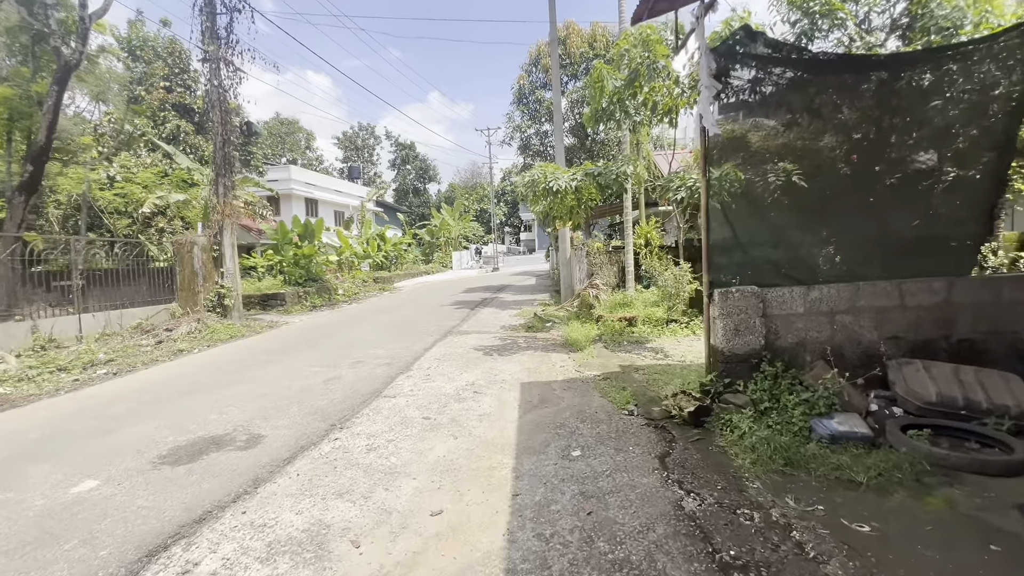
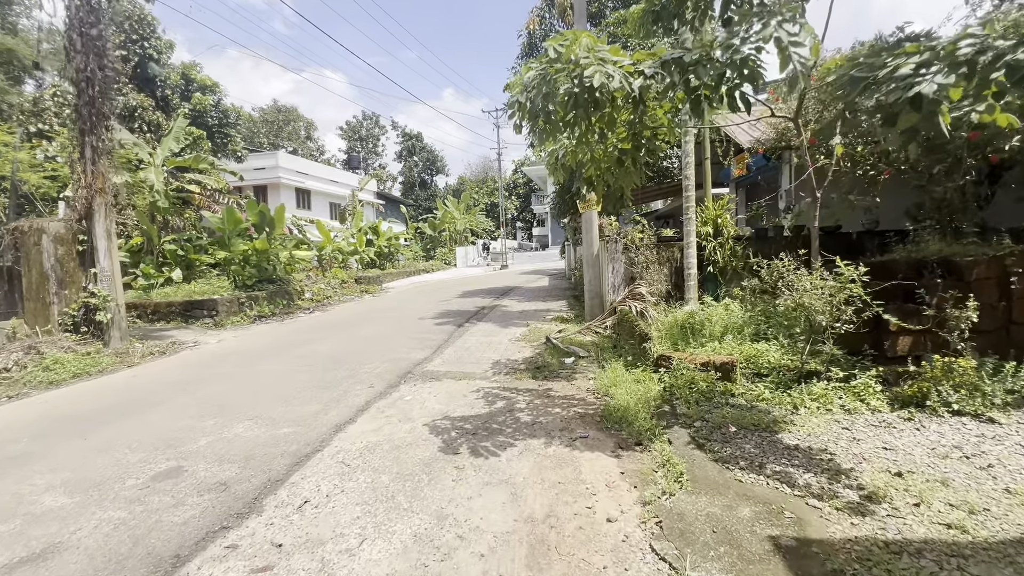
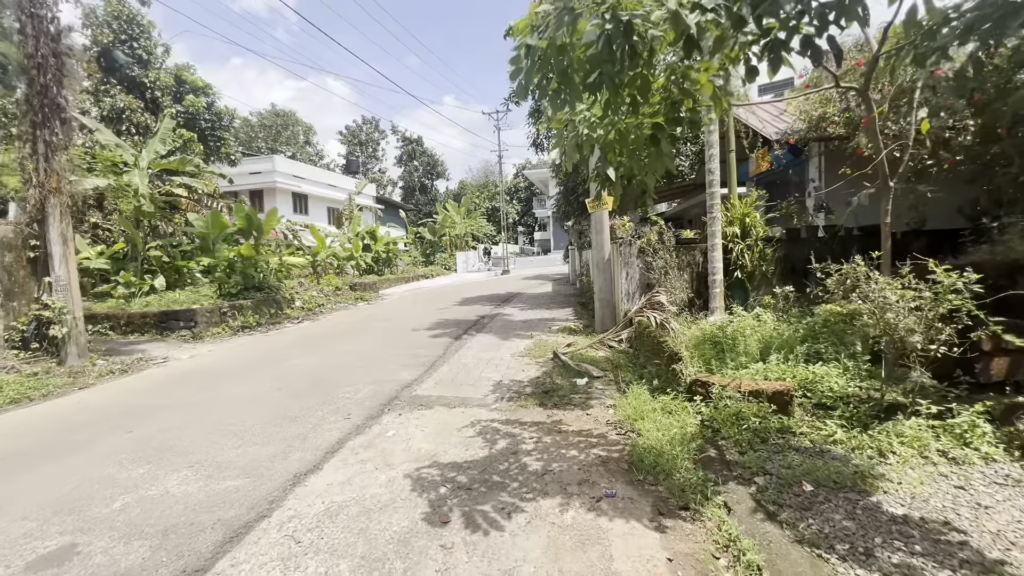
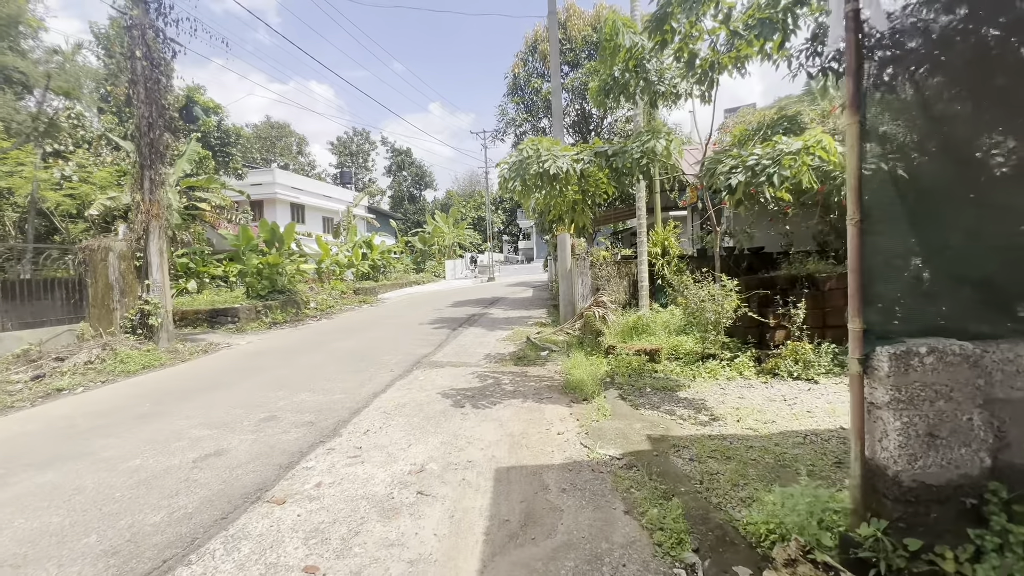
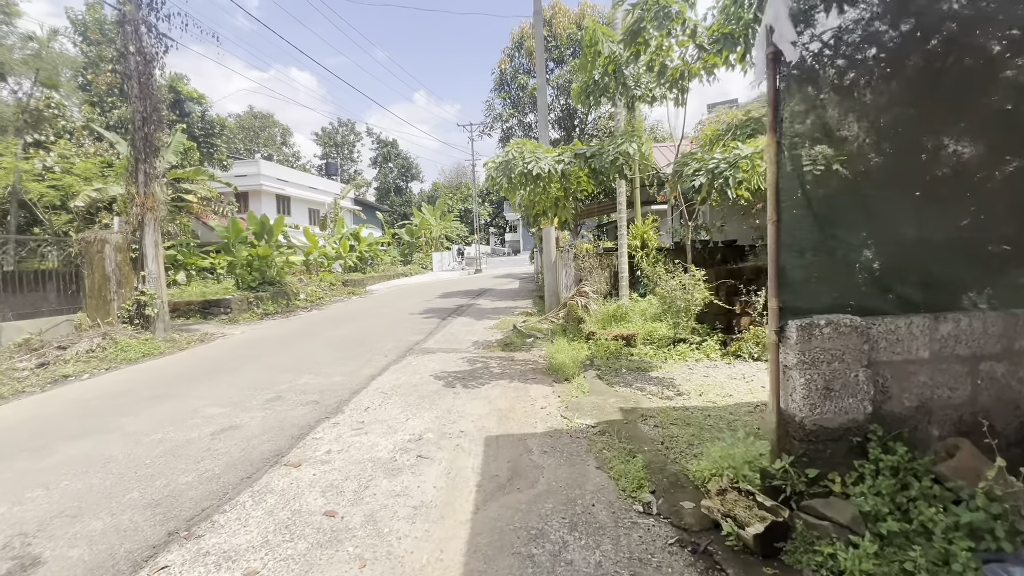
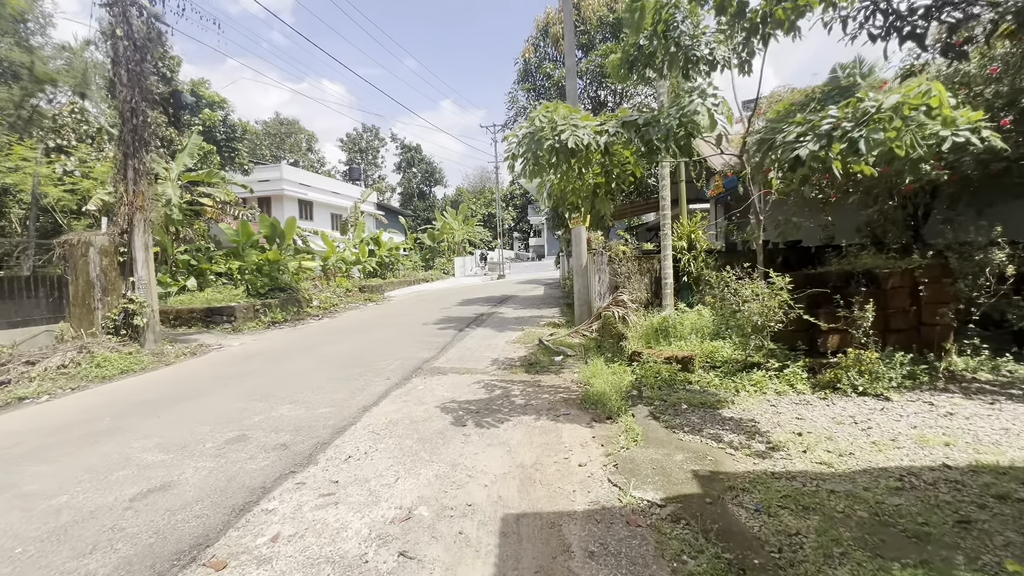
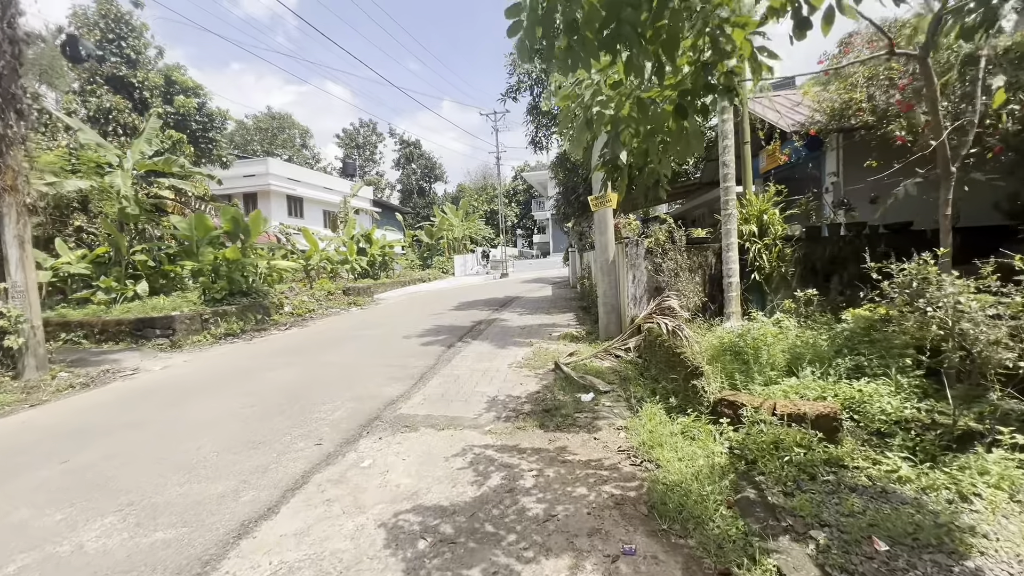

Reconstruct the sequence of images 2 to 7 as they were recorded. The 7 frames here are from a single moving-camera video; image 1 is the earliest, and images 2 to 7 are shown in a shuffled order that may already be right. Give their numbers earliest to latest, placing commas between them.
5, 4, 6, 2, 3, 7
